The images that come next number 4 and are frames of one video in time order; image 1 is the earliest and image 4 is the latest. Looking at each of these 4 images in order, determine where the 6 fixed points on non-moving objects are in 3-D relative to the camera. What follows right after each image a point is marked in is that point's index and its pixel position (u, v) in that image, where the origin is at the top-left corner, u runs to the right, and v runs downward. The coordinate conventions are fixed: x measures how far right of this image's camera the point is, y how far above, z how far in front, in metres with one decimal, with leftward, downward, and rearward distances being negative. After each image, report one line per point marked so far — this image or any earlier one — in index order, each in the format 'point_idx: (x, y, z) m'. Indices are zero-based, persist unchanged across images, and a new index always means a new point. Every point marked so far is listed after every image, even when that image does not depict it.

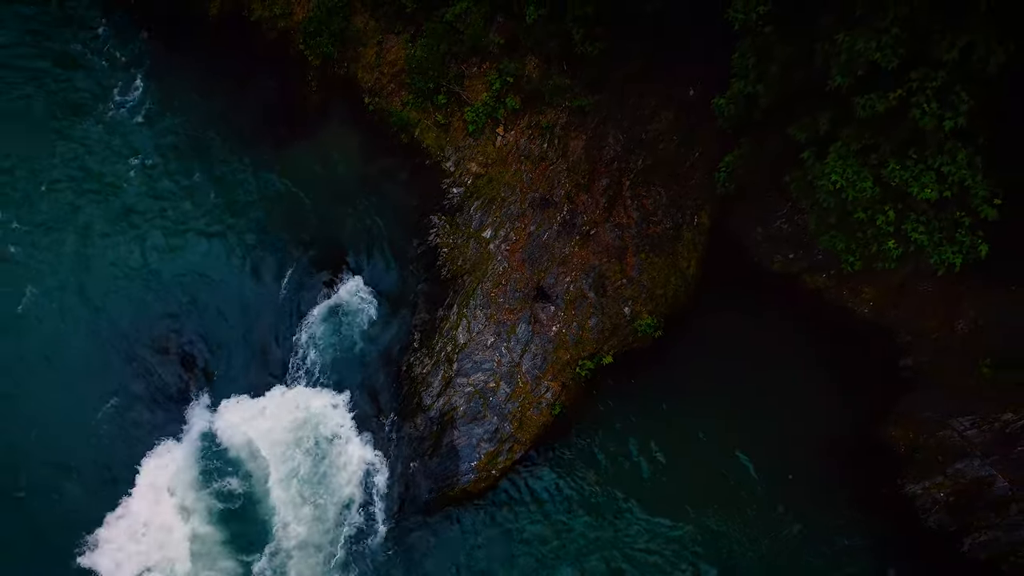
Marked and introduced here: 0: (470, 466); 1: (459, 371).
0: (-0.9, -3.8, +14.3) m
1: (-1.2, -1.8, +15.1) m
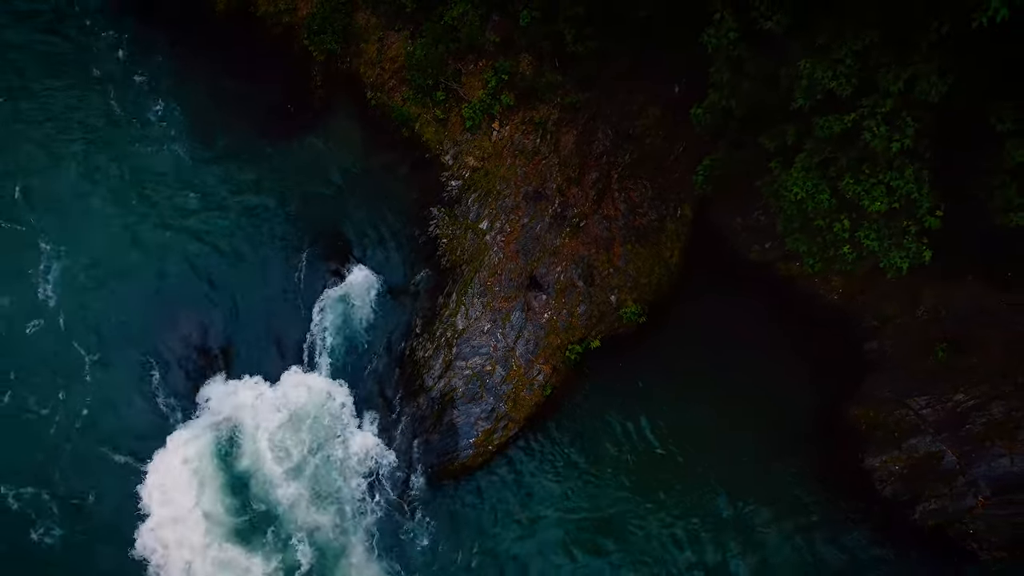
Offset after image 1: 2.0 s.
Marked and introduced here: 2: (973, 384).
0: (-1.0, -3.6, +15.8) m
1: (-1.3, -1.6, +16.5) m
2: (+10.2, -2.1, +15.0) m
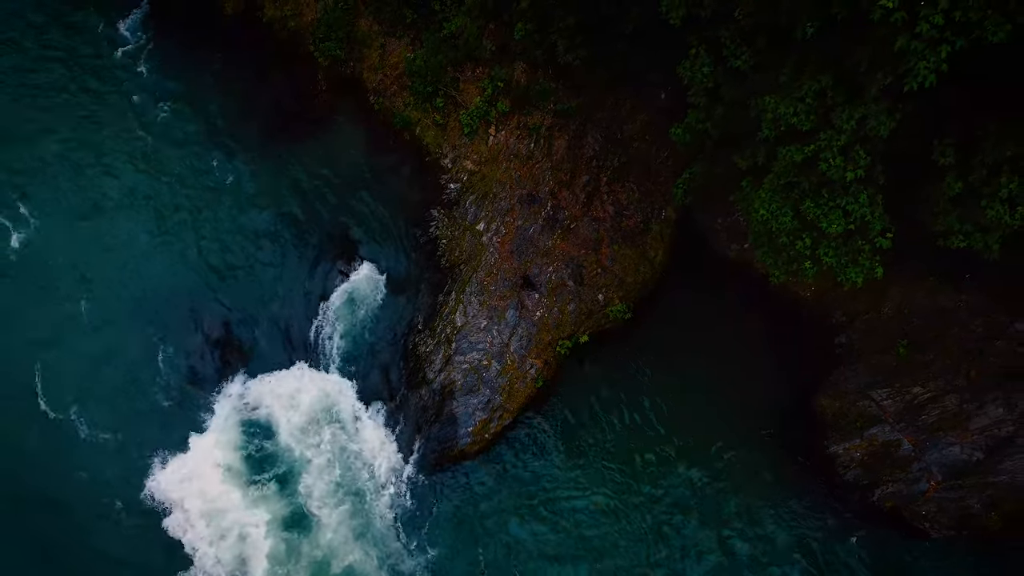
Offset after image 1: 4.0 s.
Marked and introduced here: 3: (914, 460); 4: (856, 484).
0: (-1.2, -3.6, +17.3) m
1: (-1.4, -1.6, +17.8) m
2: (+10.1, -2.2, +16.3) m
3: (+9.7, -4.1, +16.3) m
4: (+8.6, -4.9, +17.0) m
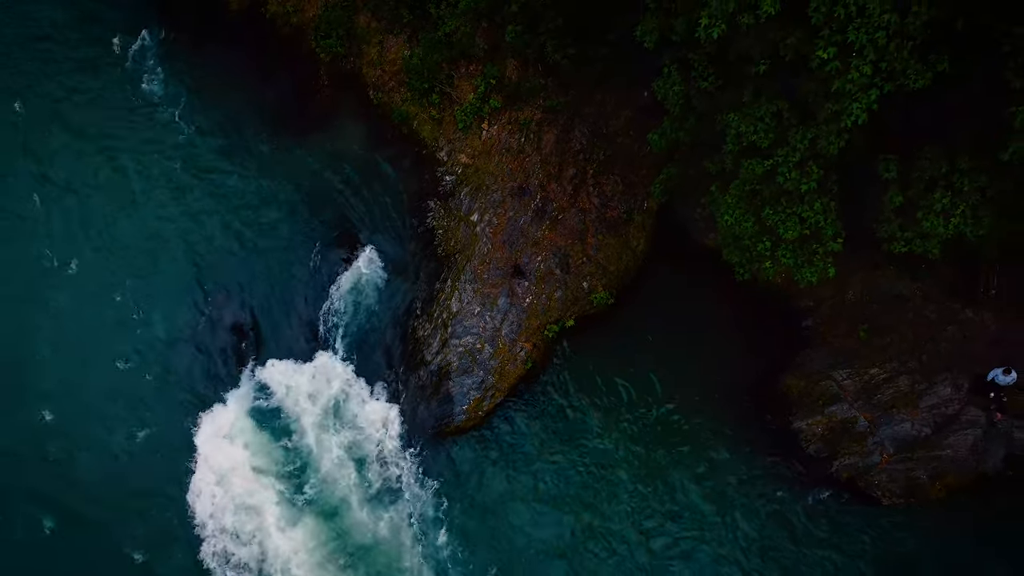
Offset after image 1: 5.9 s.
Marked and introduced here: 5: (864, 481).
0: (-1.4, -3.4, +18.9) m
1: (-1.7, -1.3, +19.3) m
2: (+9.8, -1.9, +17.8) m
3: (+9.4, -3.9, +17.9) m
4: (+8.4, -4.6, +18.7) m
5: (+9.4, -5.1, +18.1) m
